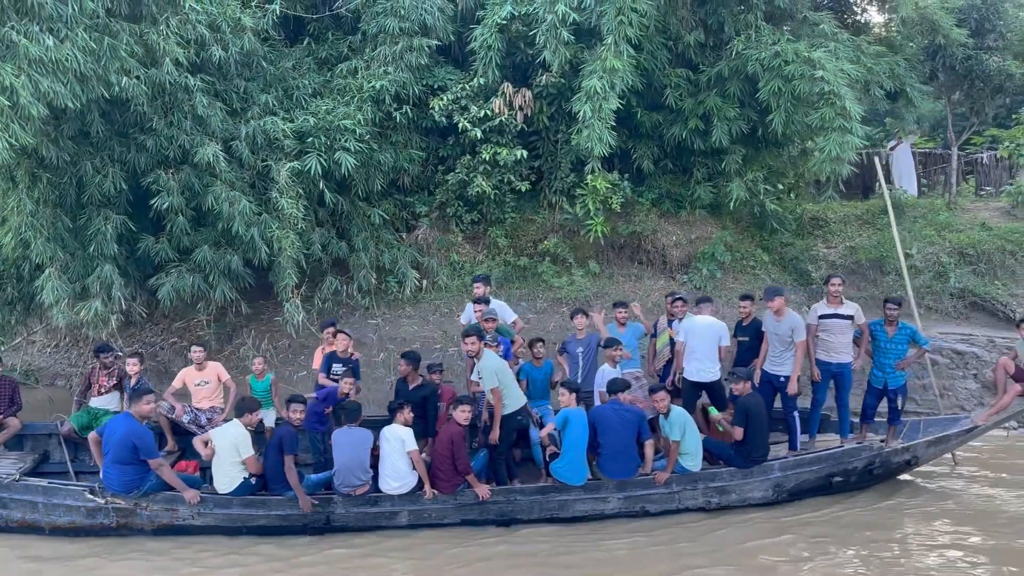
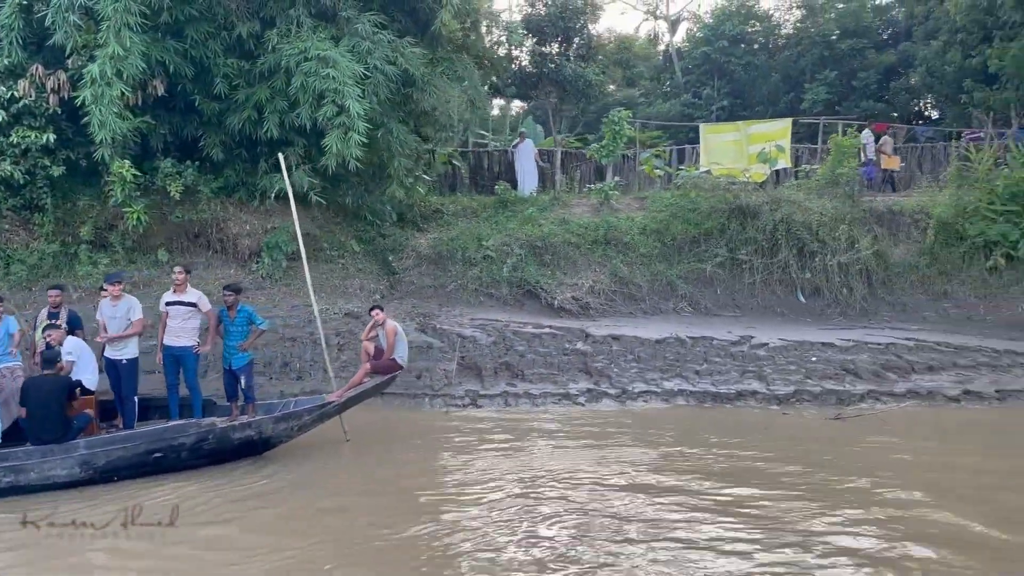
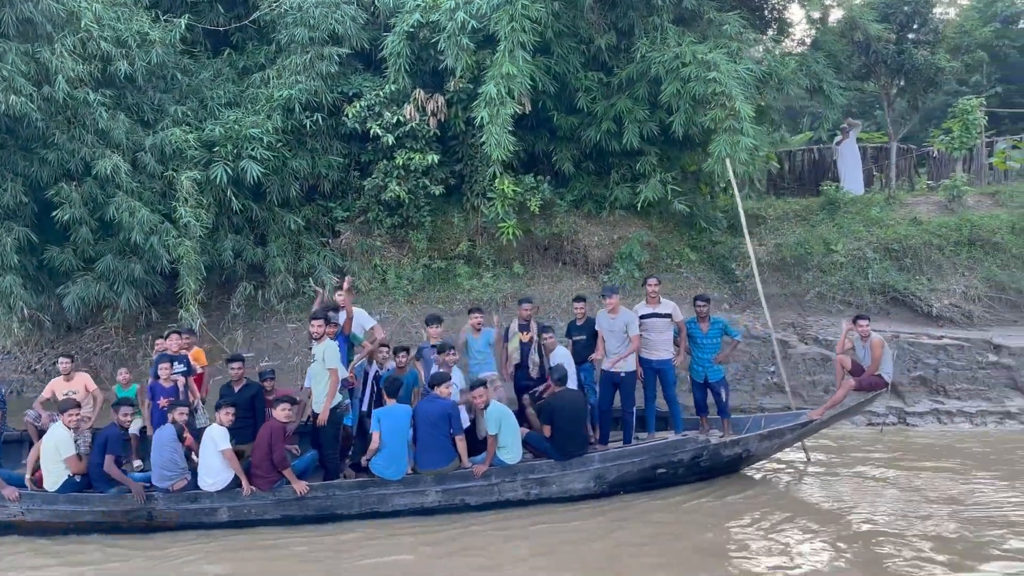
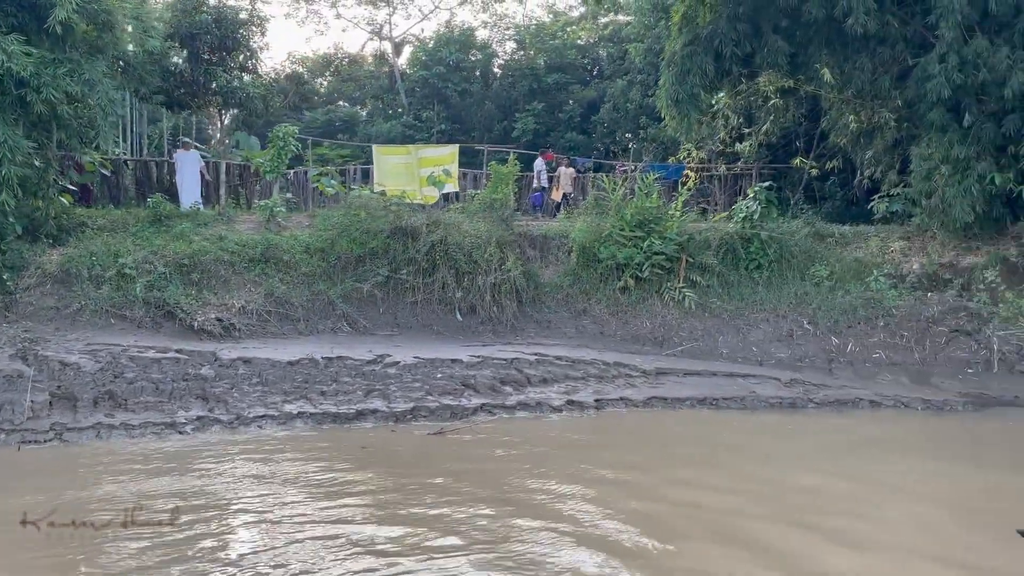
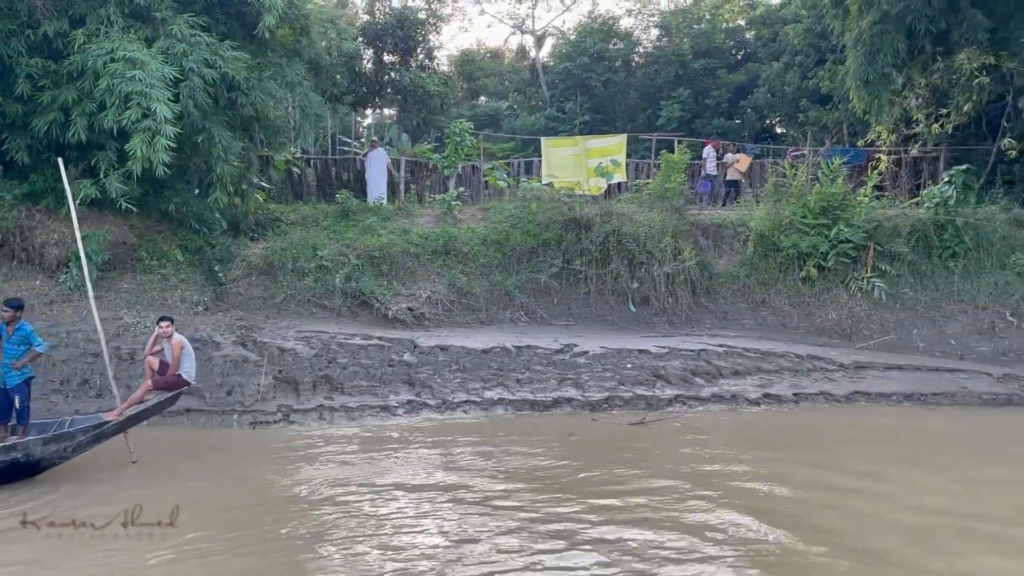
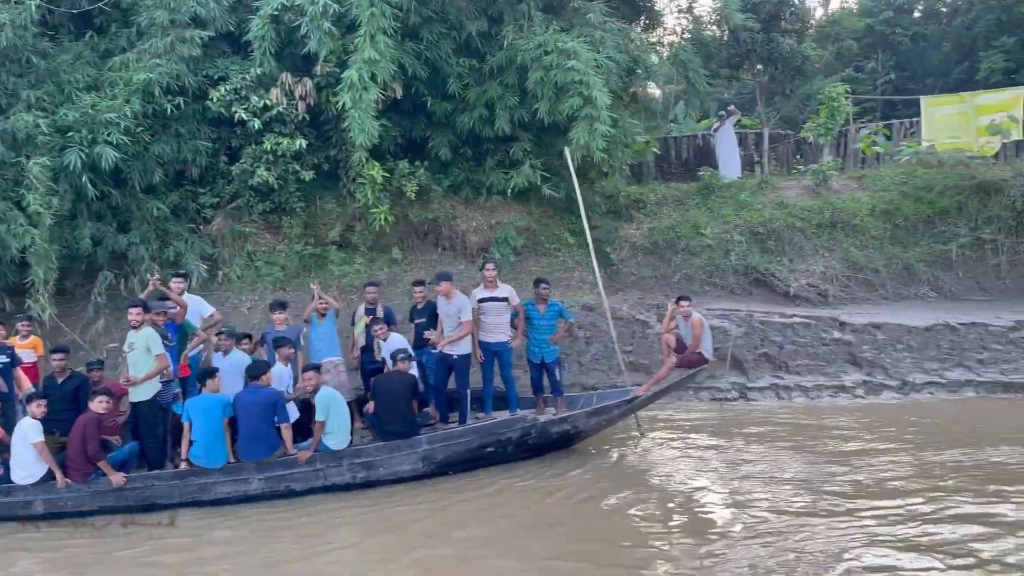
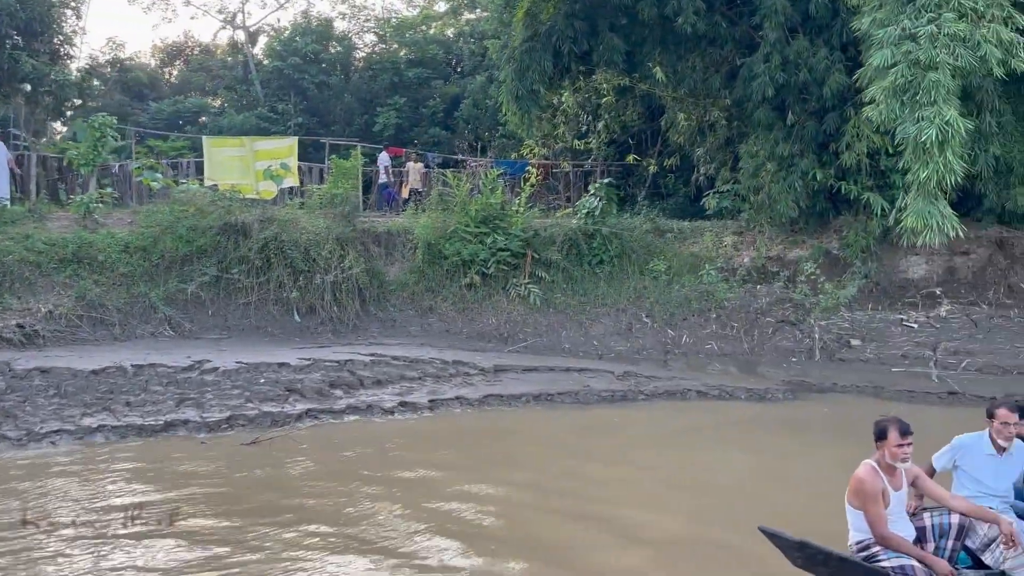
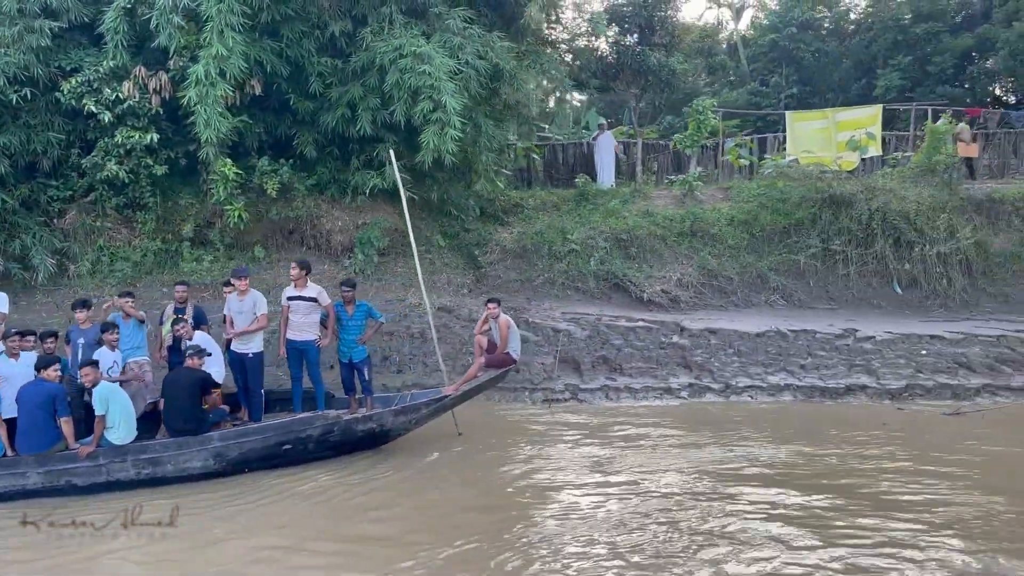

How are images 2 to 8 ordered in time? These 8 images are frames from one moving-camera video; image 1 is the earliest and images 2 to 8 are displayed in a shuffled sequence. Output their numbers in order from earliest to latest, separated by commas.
3, 6, 8, 2, 5, 4, 7
